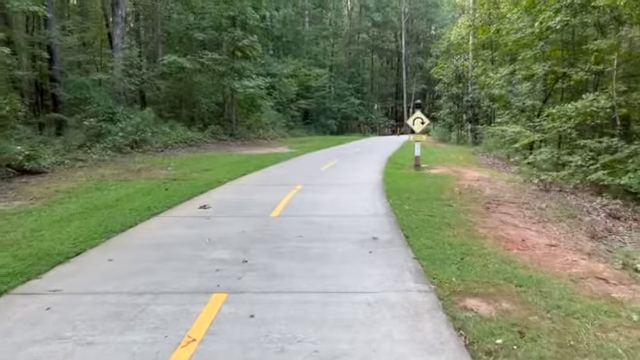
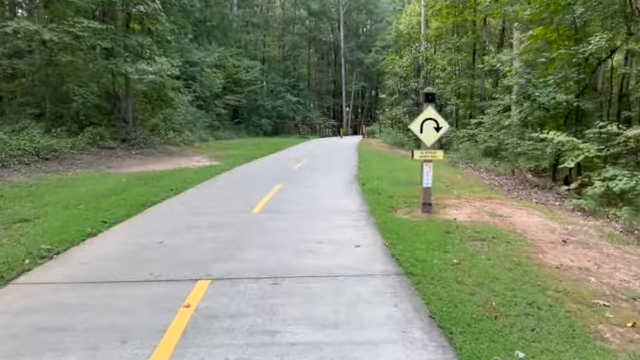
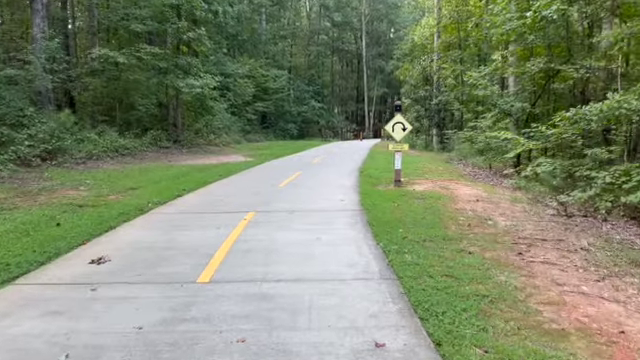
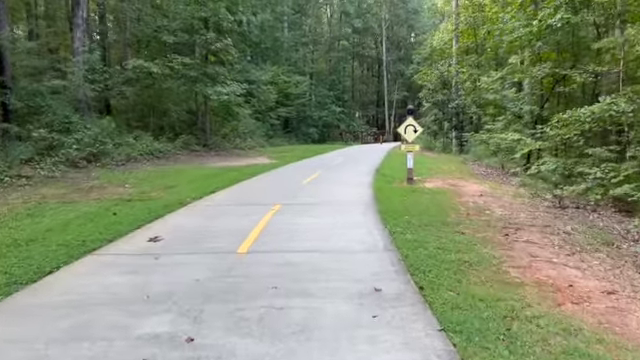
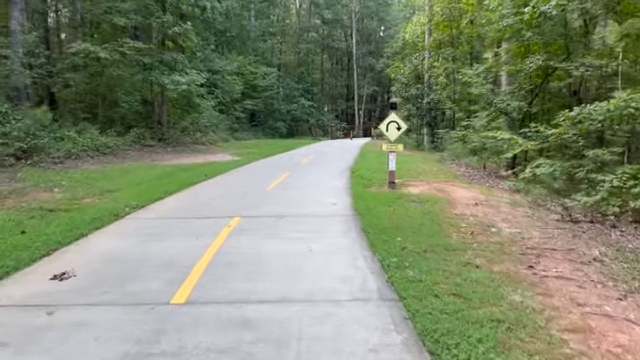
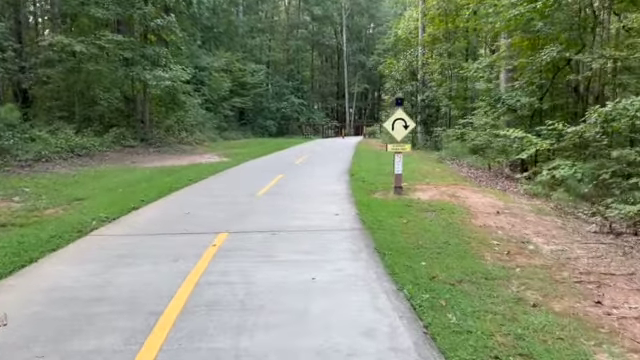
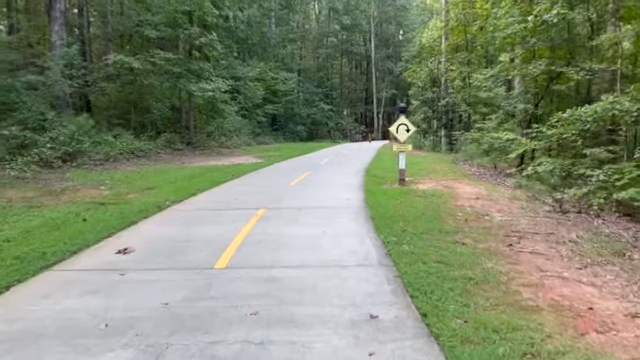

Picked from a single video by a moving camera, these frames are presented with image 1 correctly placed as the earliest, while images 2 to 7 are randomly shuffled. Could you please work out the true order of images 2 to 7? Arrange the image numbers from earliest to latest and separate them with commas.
4, 7, 3, 5, 6, 2
